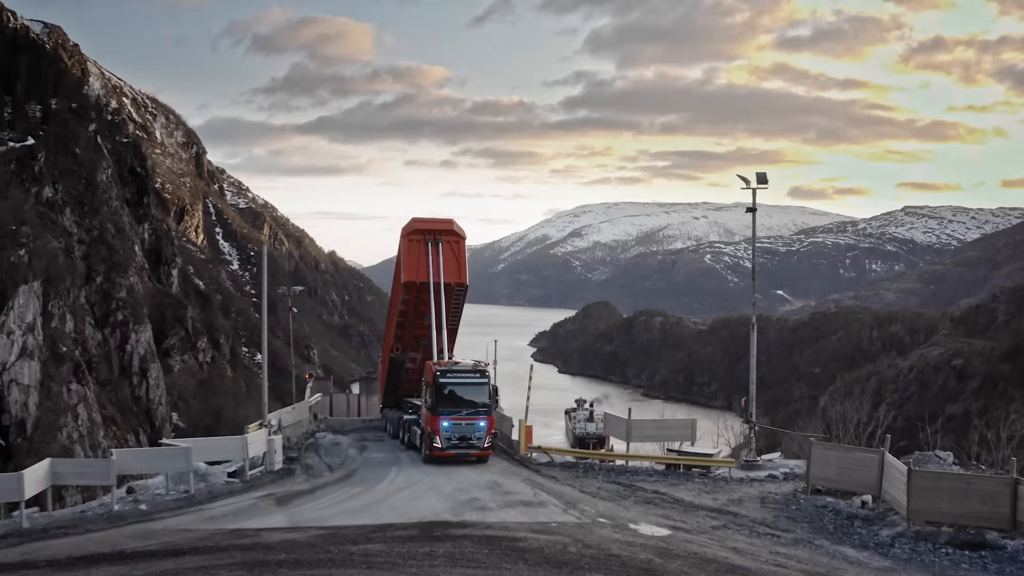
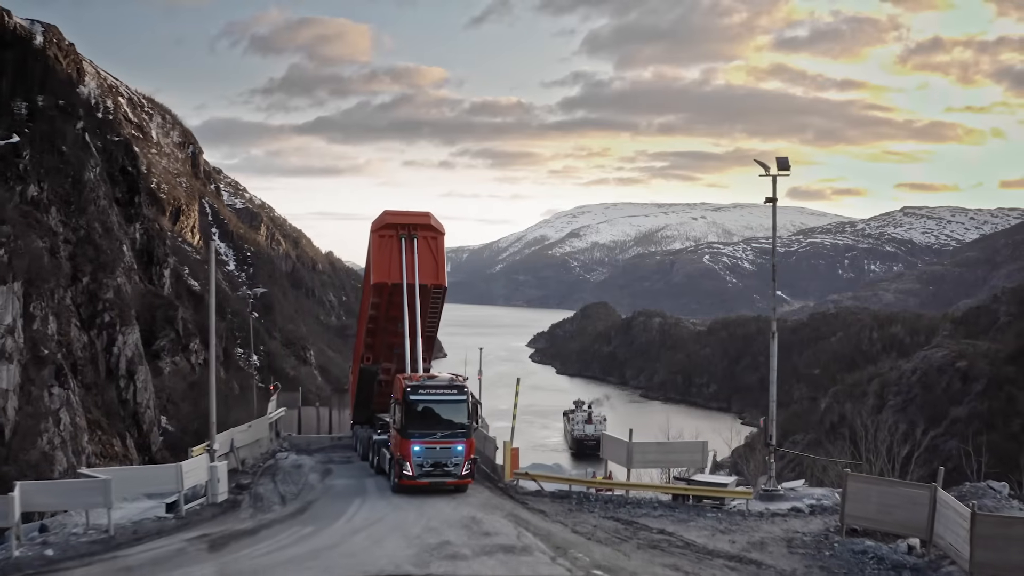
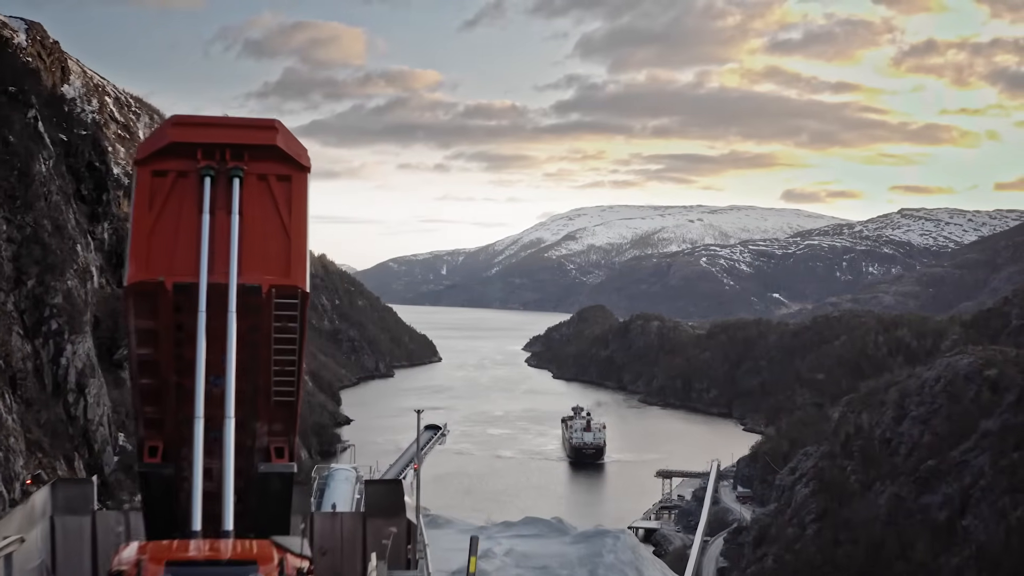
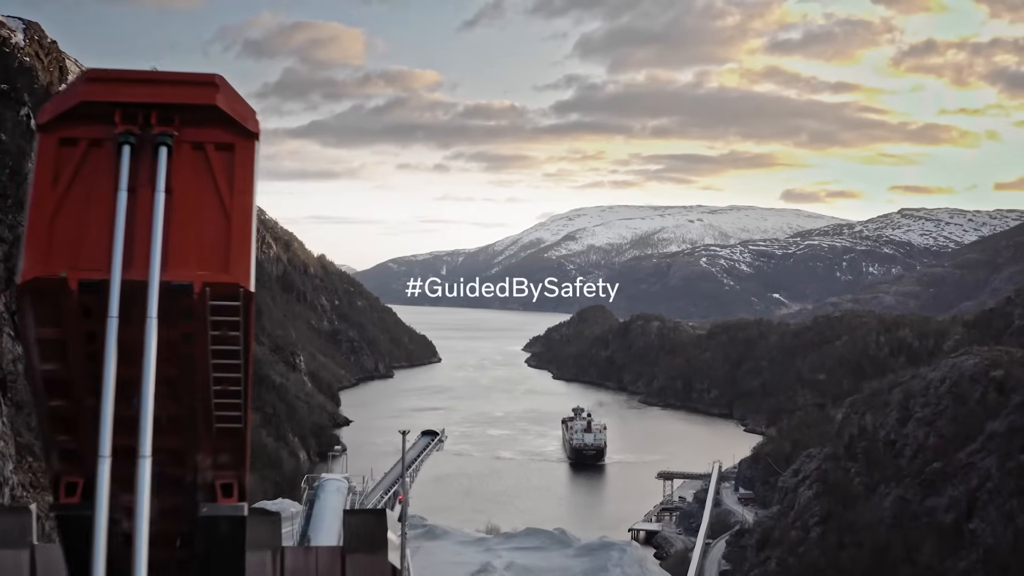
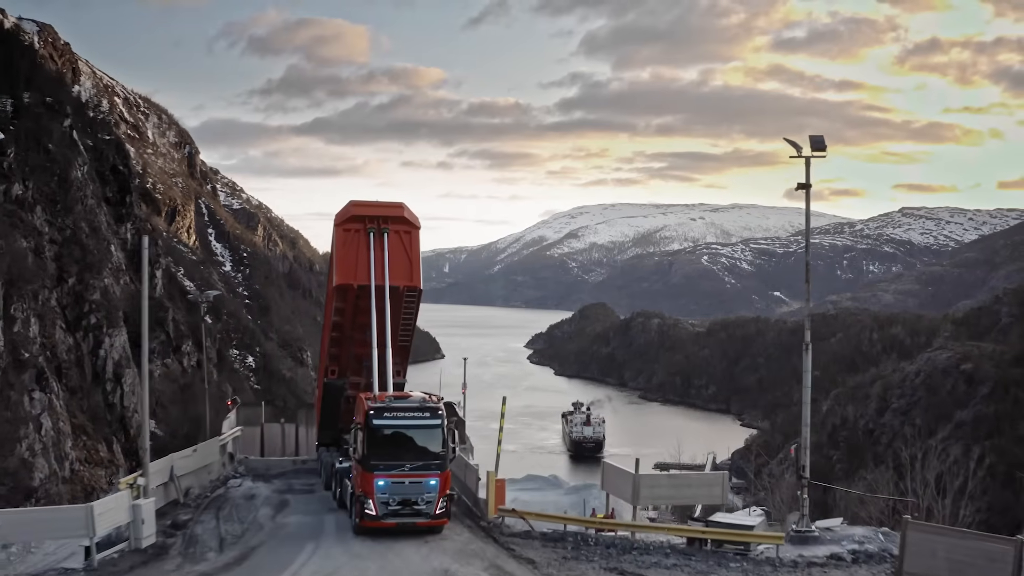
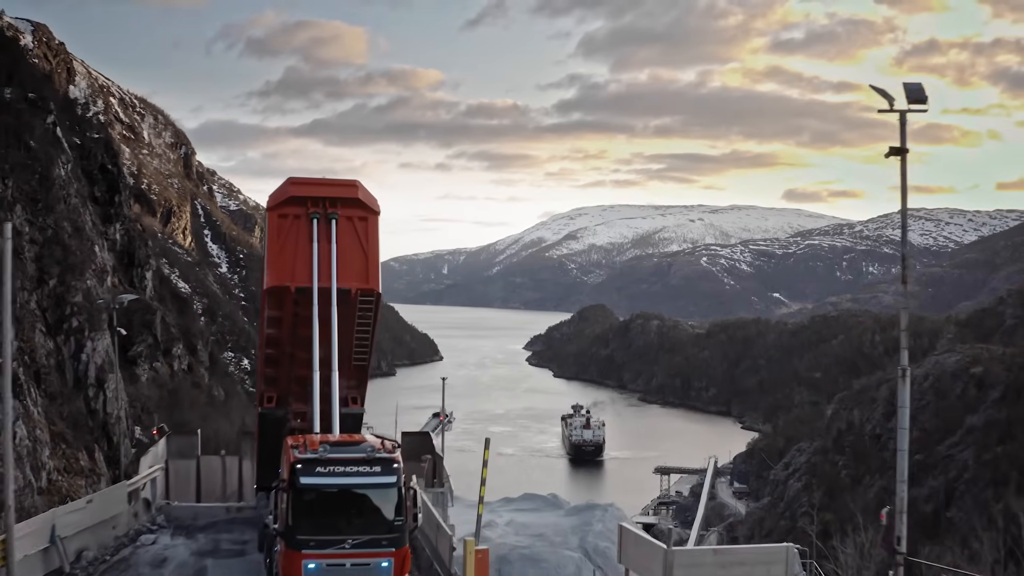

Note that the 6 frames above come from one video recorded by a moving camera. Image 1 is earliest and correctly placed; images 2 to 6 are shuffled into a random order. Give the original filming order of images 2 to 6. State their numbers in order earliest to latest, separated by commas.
2, 5, 6, 3, 4
